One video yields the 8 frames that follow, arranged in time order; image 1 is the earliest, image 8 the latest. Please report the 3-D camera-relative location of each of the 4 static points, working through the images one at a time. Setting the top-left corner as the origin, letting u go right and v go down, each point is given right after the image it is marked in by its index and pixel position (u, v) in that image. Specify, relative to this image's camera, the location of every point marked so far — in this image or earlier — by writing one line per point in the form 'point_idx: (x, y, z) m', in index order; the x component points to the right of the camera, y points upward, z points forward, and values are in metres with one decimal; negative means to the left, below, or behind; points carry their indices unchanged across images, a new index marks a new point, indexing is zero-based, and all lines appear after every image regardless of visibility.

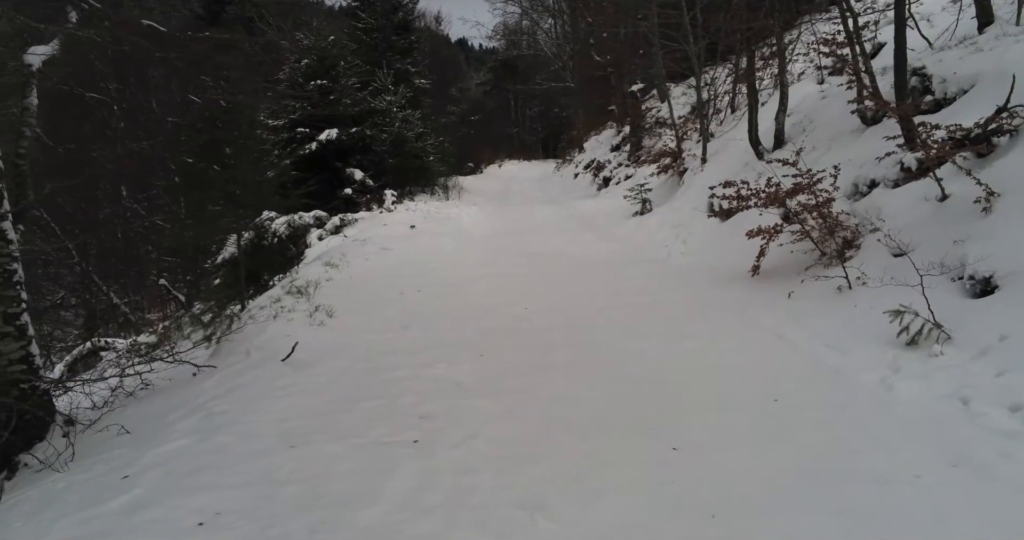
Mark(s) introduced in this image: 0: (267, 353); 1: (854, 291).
0: (-1.4, -0.5, +4.5) m
1: (+2.2, -0.1, +5.2) m
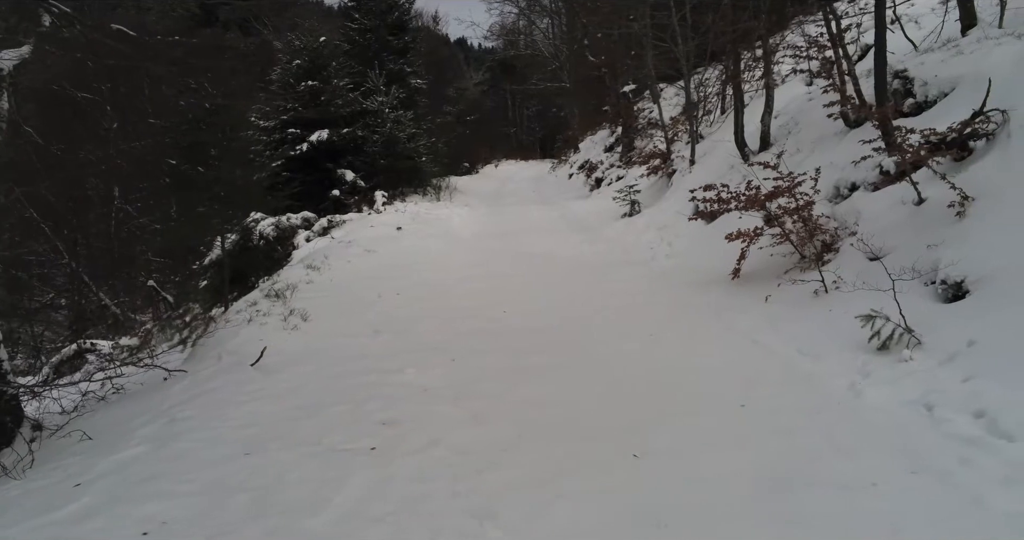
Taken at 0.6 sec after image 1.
0: (-1.6, -0.5, +4.5) m
1: (+2.1, -0.2, +5.2) m
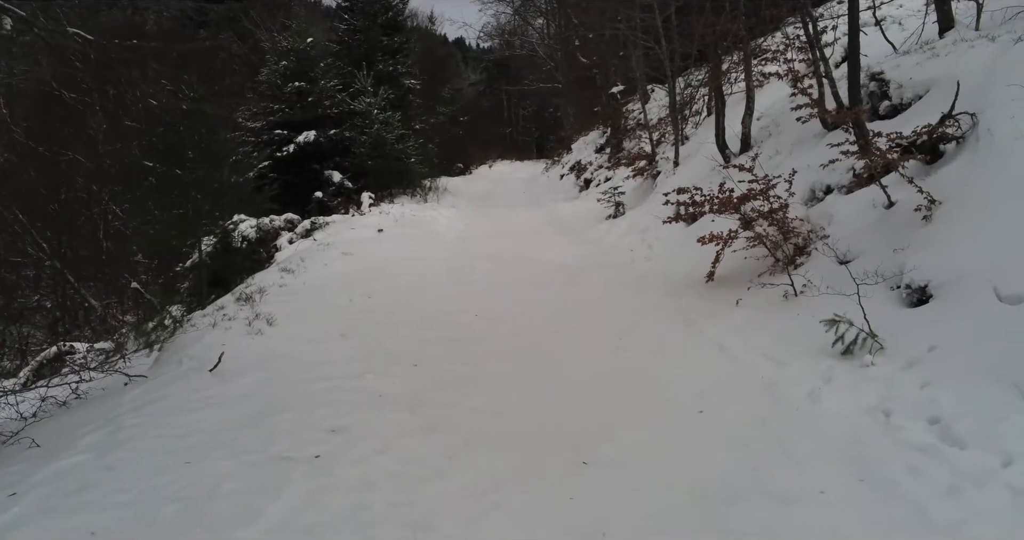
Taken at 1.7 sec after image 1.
0: (-1.8, -0.5, +4.5) m
1: (+1.9, -0.2, +5.2) m
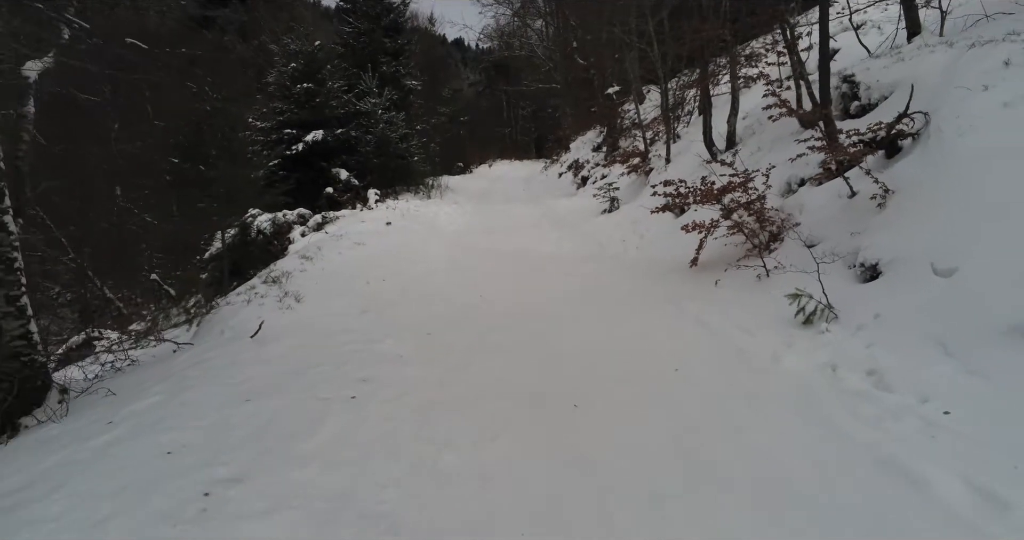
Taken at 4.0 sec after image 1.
0: (-1.8, -0.4, +5.1) m
1: (+1.9, -0.1, +5.8) m
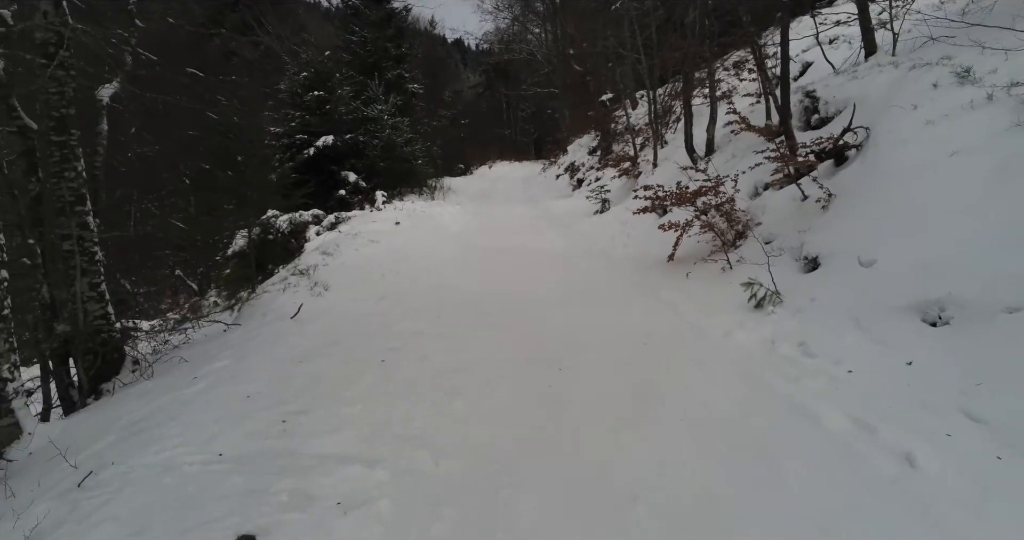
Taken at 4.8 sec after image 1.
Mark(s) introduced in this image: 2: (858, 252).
0: (-1.8, -0.3, +6.0) m
1: (+1.9, 0.0, +6.8) m
2: (+2.4, +0.1, +5.5) m
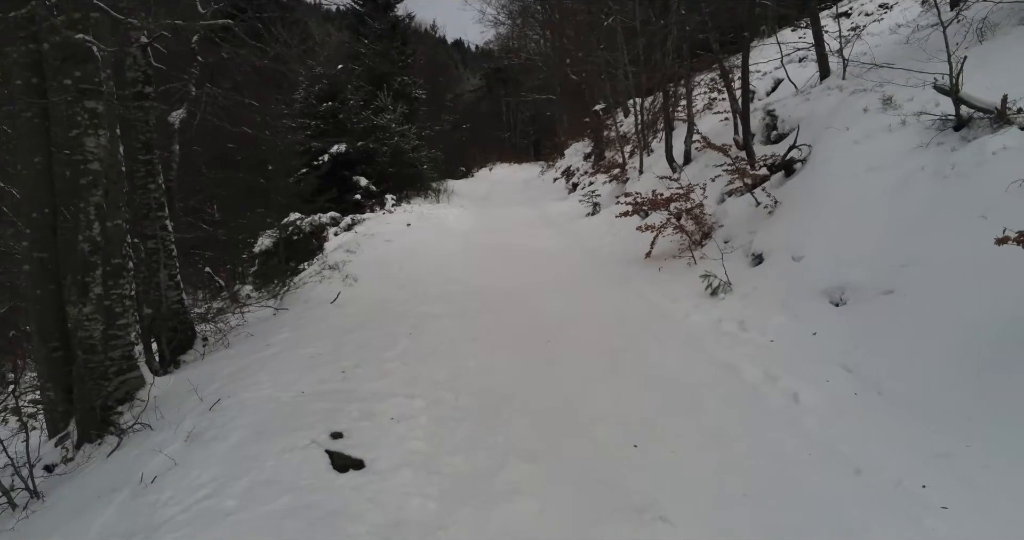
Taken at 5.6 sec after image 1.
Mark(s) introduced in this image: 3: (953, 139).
0: (-1.8, -0.3, +7.3) m
1: (+1.9, 0.0, +8.0) m
2: (+2.4, +0.2, +6.8) m
3: (+3.5, +1.0, +6.3) m
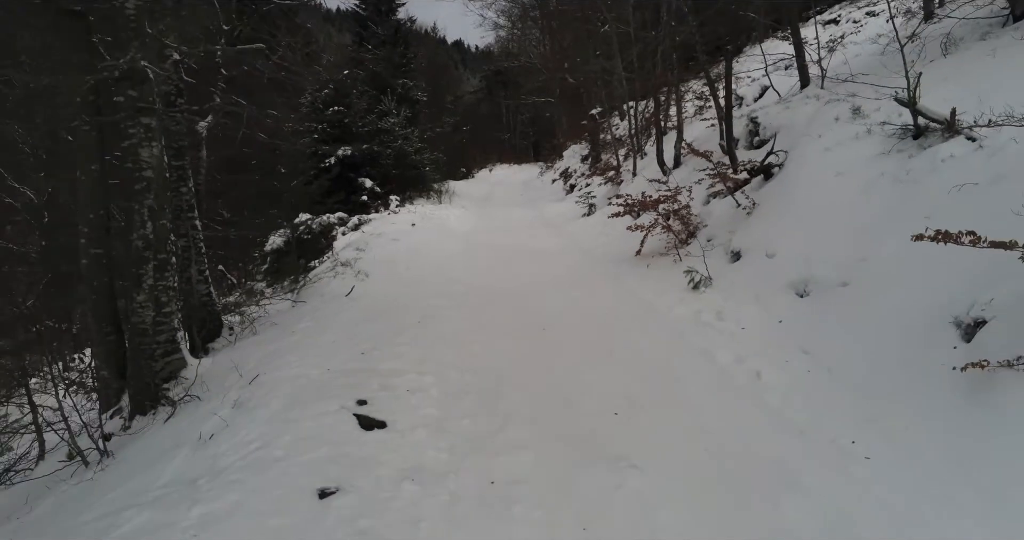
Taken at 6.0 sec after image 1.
0: (-1.8, -0.2, +8.0) m
1: (+1.8, +0.1, +8.7) m
2: (+2.4, +0.2, +7.5) m
3: (+3.5, +1.1, +7.0) m
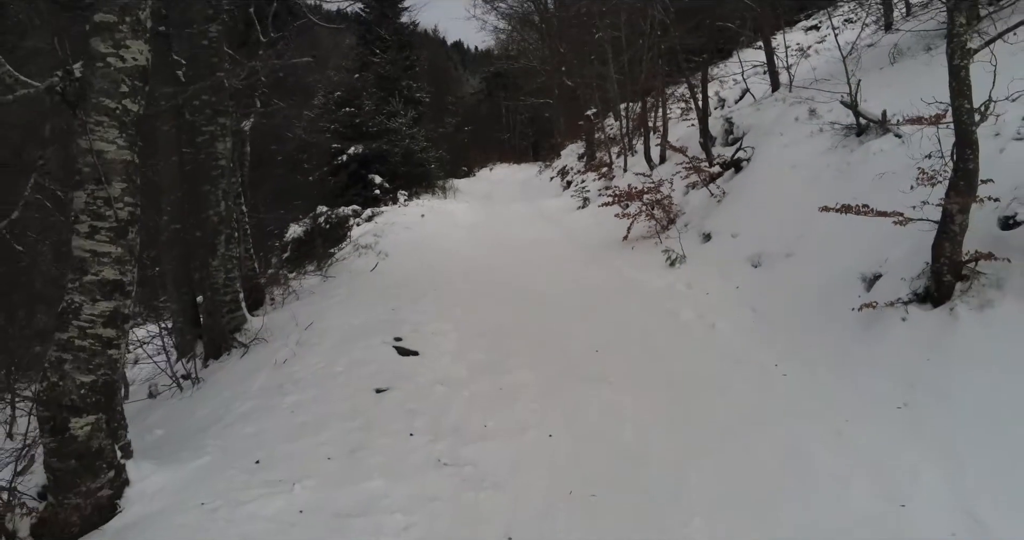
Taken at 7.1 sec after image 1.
0: (-1.8, 0.0, +9.2) m
1: (+1.9, +0.3, +9.9) m
2: (+2.4, +0.4, +8.7) m
3: (+3.5, +1.3, +8.2) m
